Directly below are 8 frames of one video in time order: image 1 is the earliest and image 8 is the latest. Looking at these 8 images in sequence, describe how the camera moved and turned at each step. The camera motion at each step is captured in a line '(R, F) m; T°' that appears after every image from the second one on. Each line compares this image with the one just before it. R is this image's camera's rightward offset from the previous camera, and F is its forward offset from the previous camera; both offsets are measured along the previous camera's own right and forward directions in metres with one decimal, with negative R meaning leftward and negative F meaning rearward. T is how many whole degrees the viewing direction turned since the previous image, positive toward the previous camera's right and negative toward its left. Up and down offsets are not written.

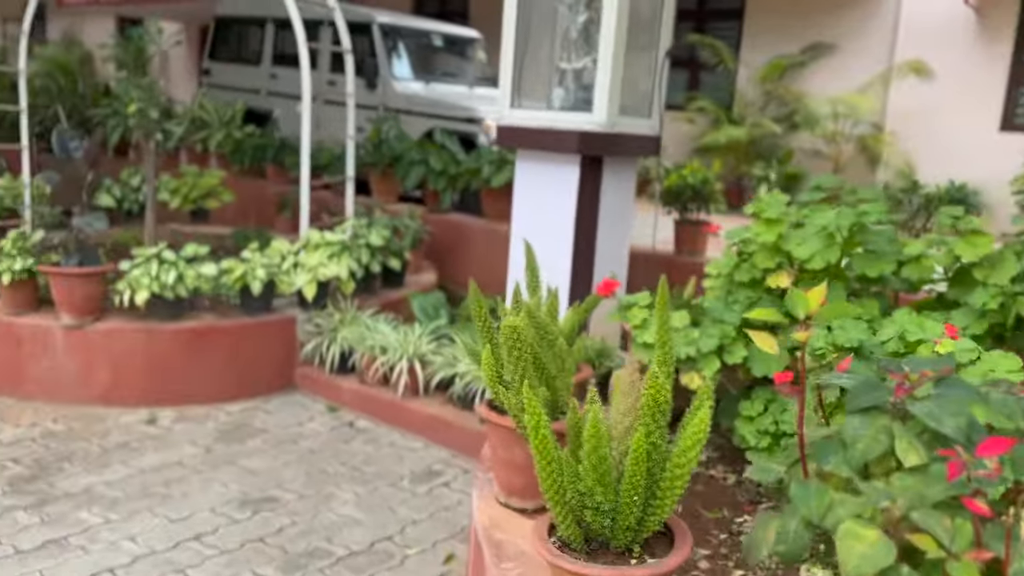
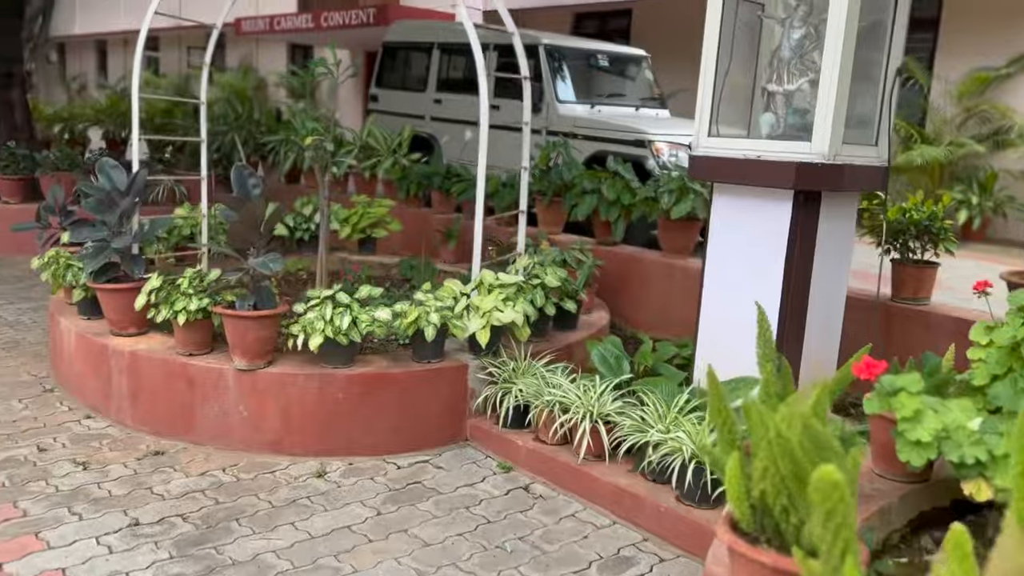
(-0.2, +0.4) m; -10°
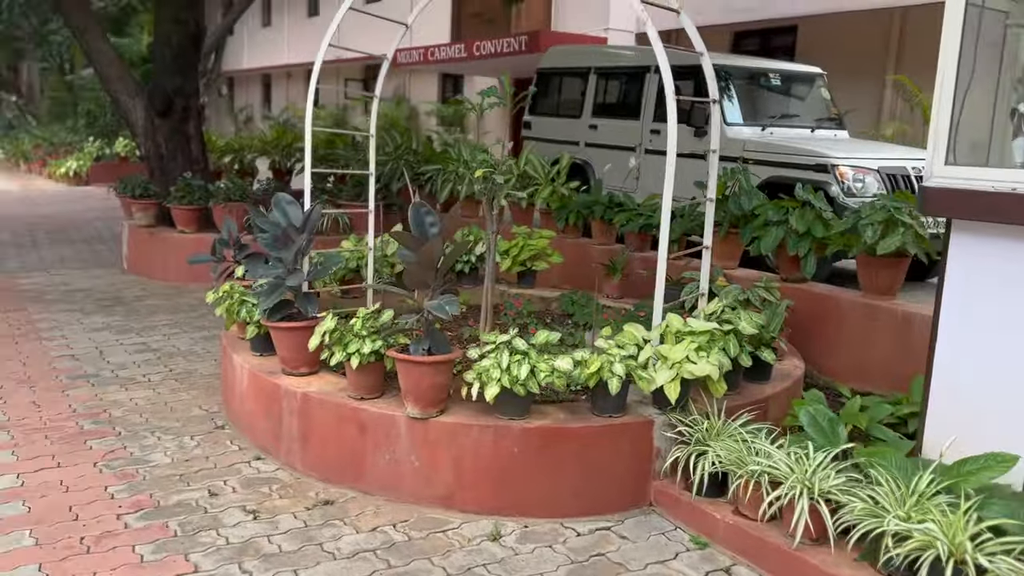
(-0.2, +0.3) m; -9°
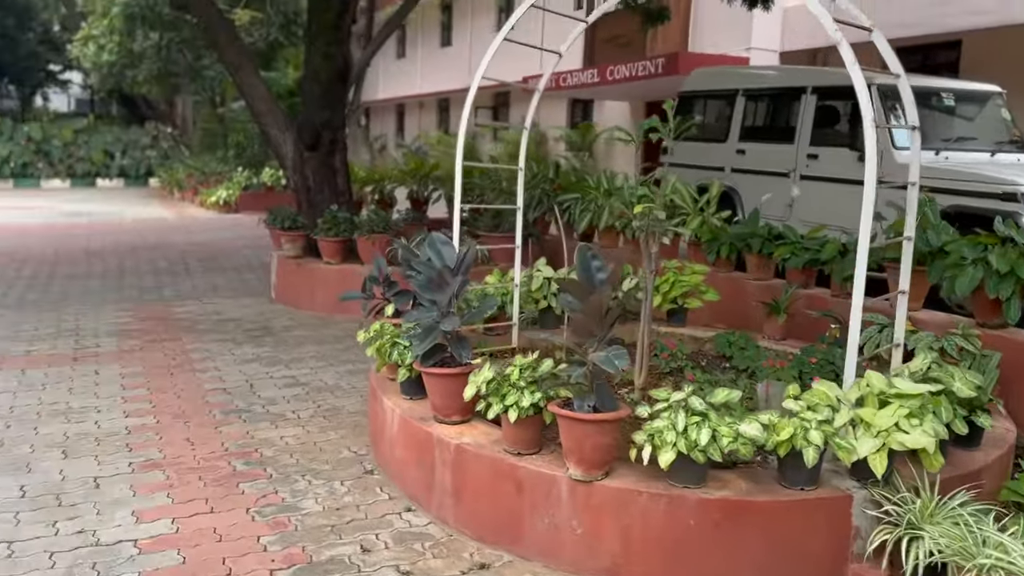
(-0.2, +0.2) m; -8°
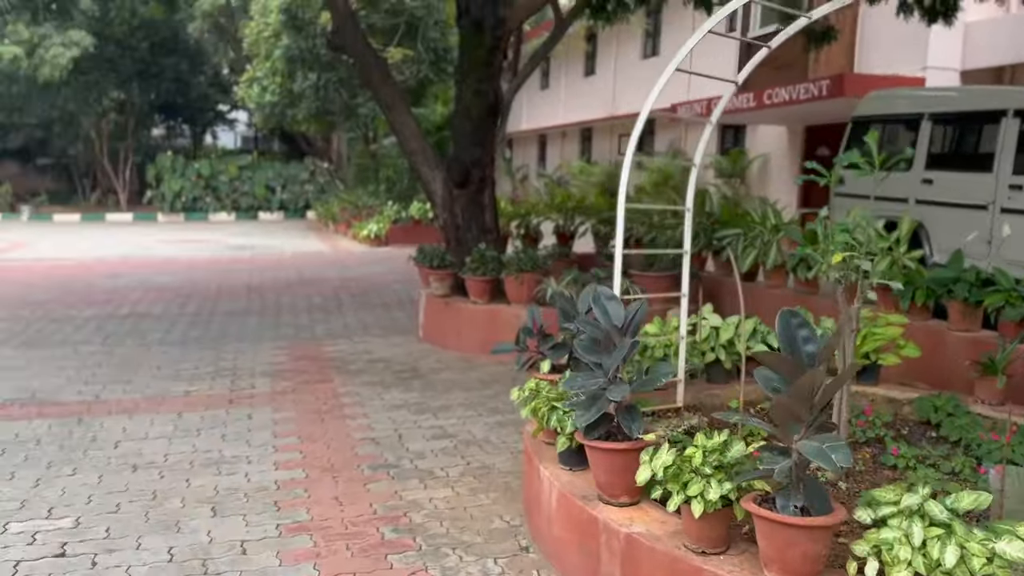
(-0.1, +0.3) m; -10°
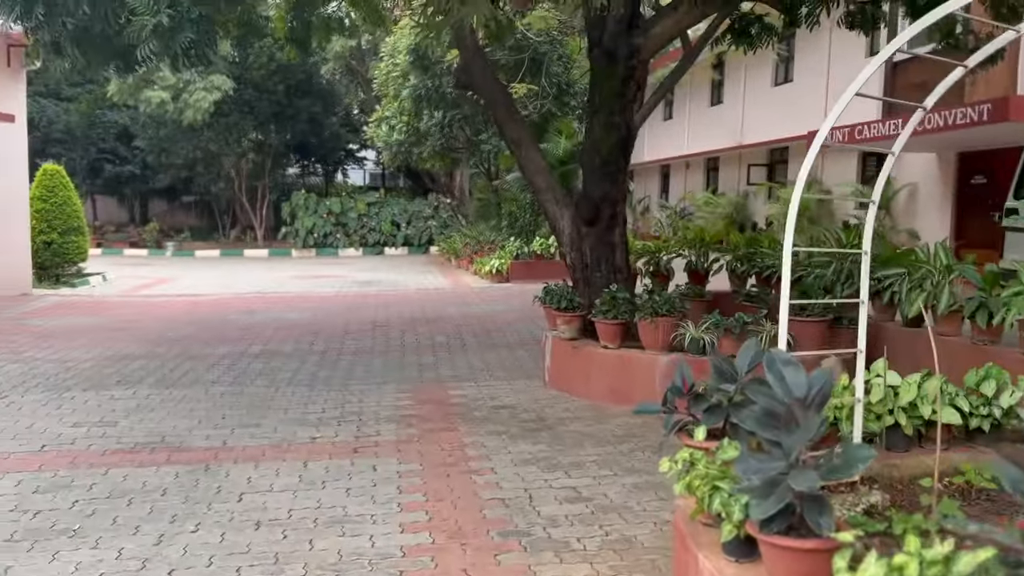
(-0.1, +0.4) m; -8°
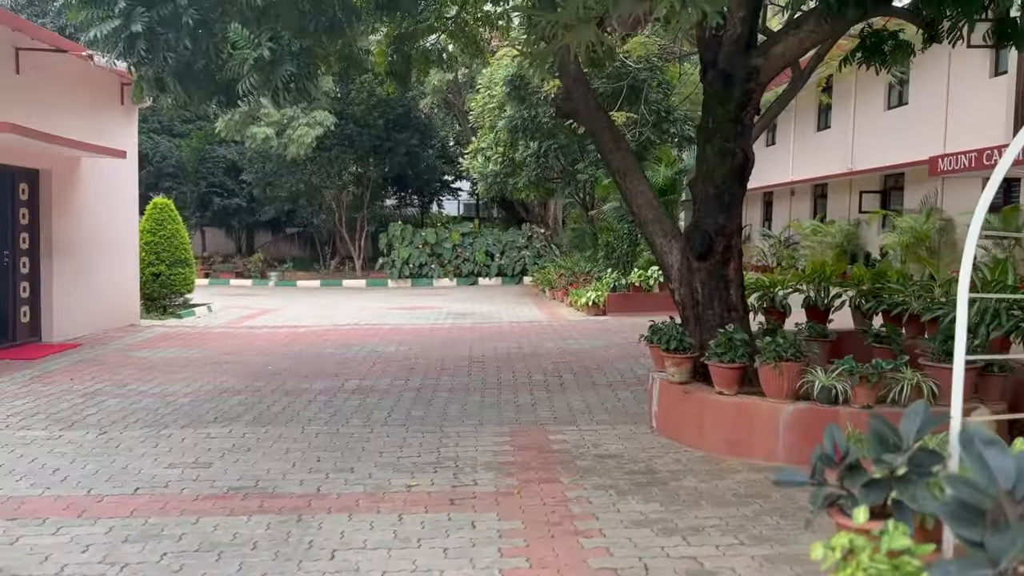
(-0.1, +0.4) m; -6°
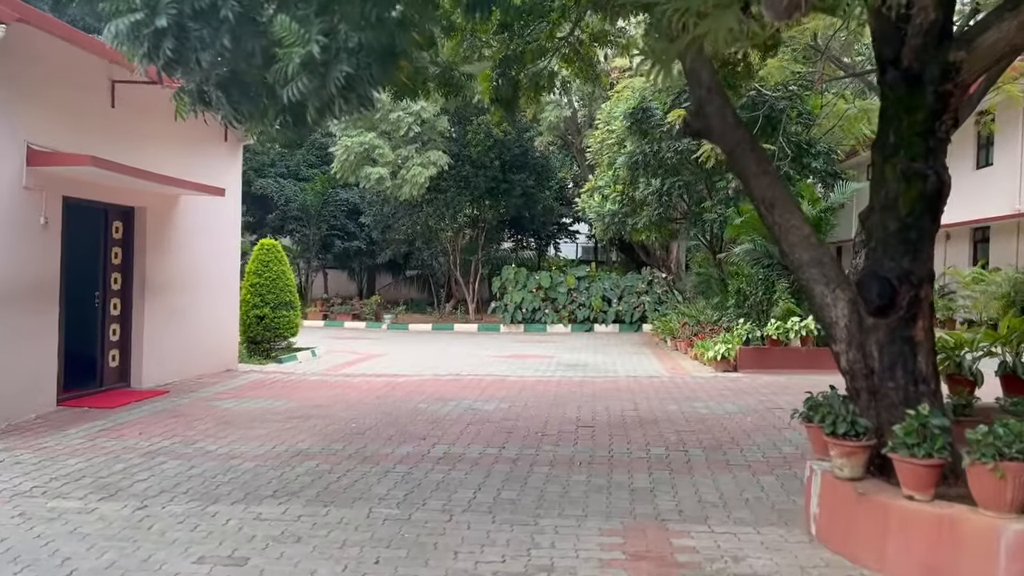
(0.0, +1.2) m; -8°
